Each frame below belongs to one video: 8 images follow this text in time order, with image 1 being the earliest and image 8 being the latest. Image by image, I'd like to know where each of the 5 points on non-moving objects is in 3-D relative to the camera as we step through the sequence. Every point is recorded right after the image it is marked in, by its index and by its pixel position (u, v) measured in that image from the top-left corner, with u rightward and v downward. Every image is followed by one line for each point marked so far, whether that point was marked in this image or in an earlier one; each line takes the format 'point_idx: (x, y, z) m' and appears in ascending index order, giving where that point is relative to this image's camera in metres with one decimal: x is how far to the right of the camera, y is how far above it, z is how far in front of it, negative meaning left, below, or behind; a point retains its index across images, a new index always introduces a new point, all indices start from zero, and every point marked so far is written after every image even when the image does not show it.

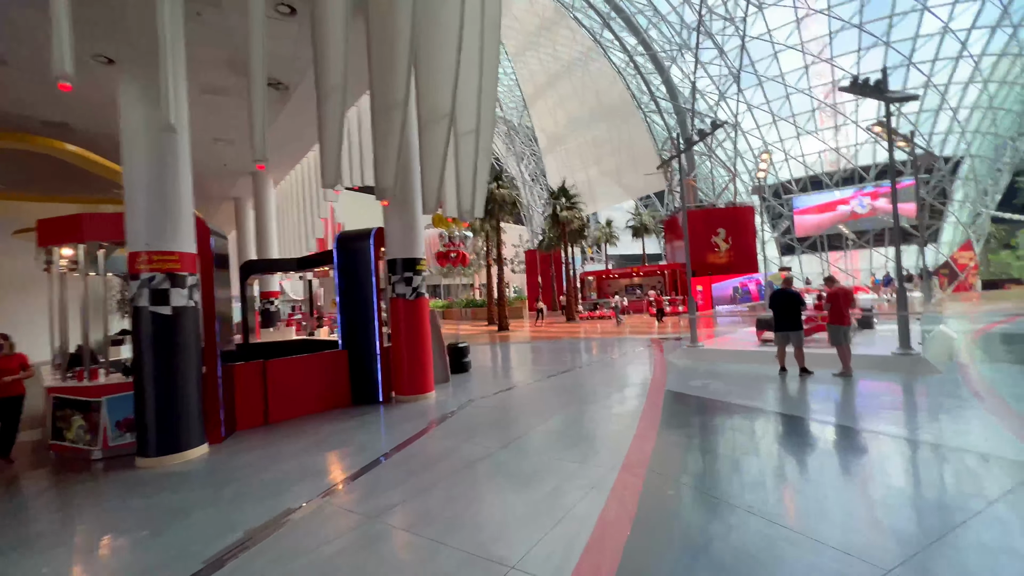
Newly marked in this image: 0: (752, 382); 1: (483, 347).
0: (+4.6, -1.8, +8.5) m
1: (-1.2, -2.5, +18.6) m
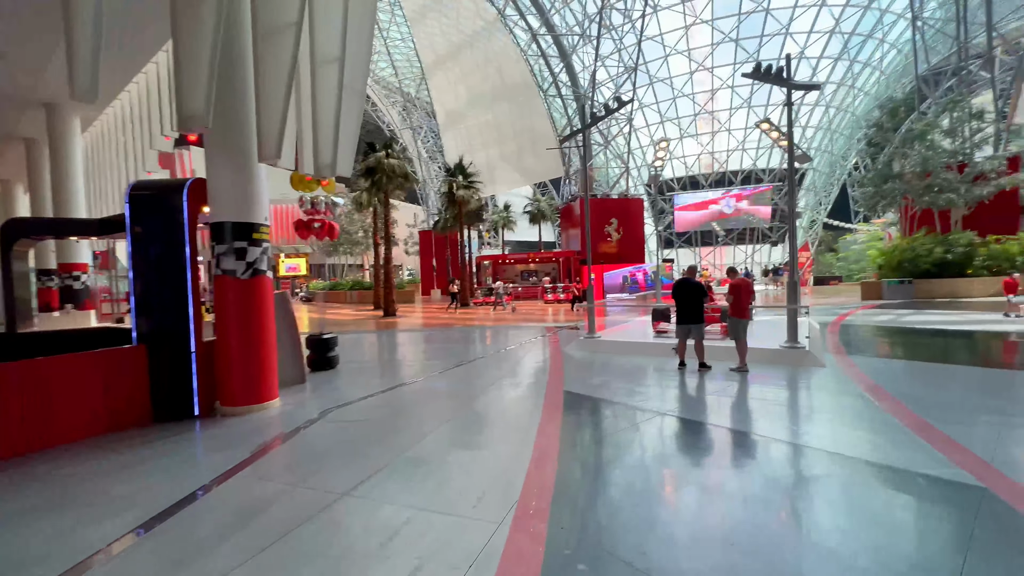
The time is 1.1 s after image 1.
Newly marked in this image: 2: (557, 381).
0: (+2.5, -1.6, +8.0) m
1: (-5.4, -1.8, +16.5) m
2: (+0.9, -1.7, +8.2) m
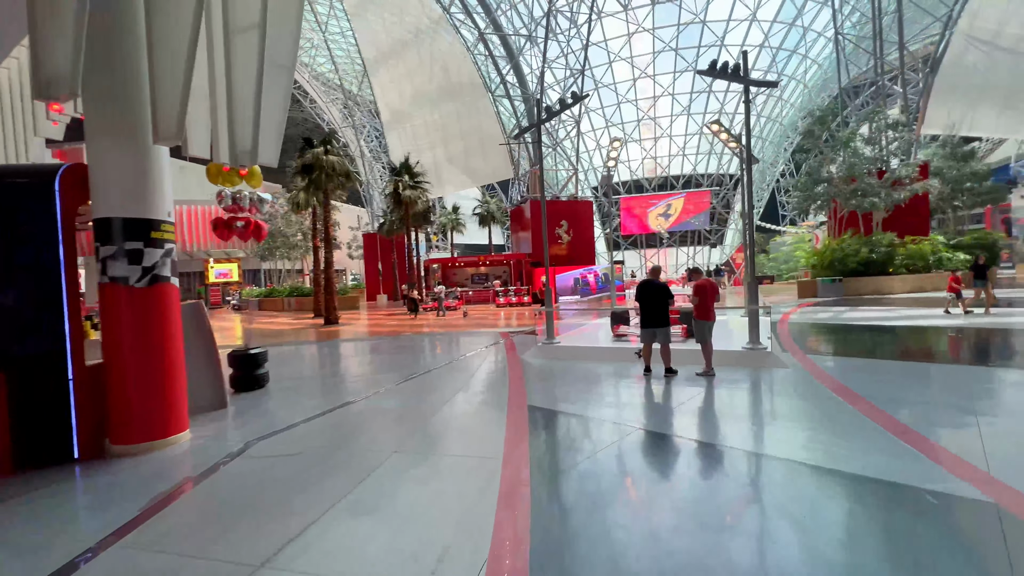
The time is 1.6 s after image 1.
0: (+1.8, -1.6, +7.6) m
1: (-7.1, -2.1, +15.2) m
2: (+0.1, -1.8, +7.6) m
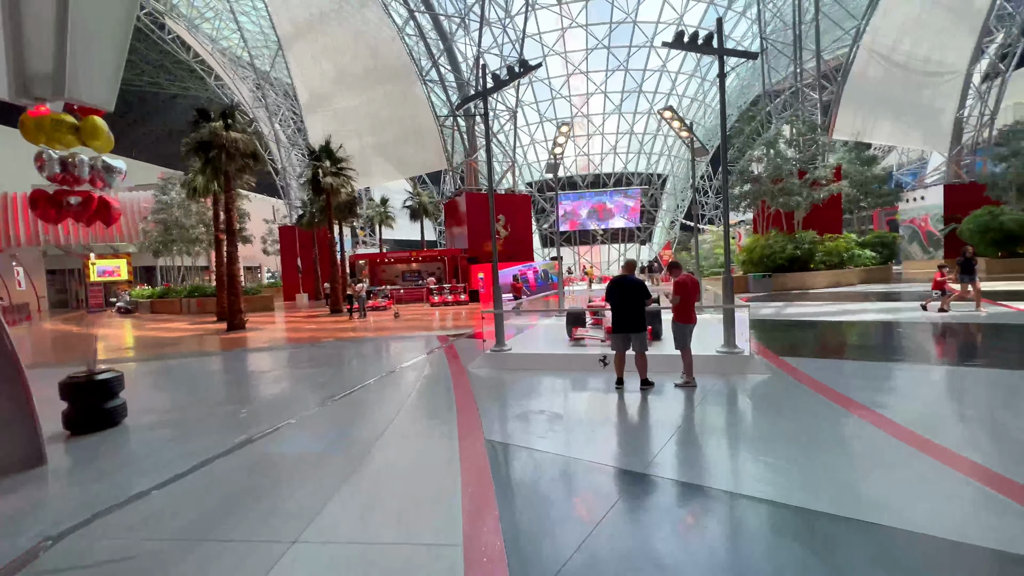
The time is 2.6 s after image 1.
0: (+1.0, -1.6, +6.5) m
1: (-8.9, -2.0, +12.7) m
2: (-0.6, -1.7, +6.2) m
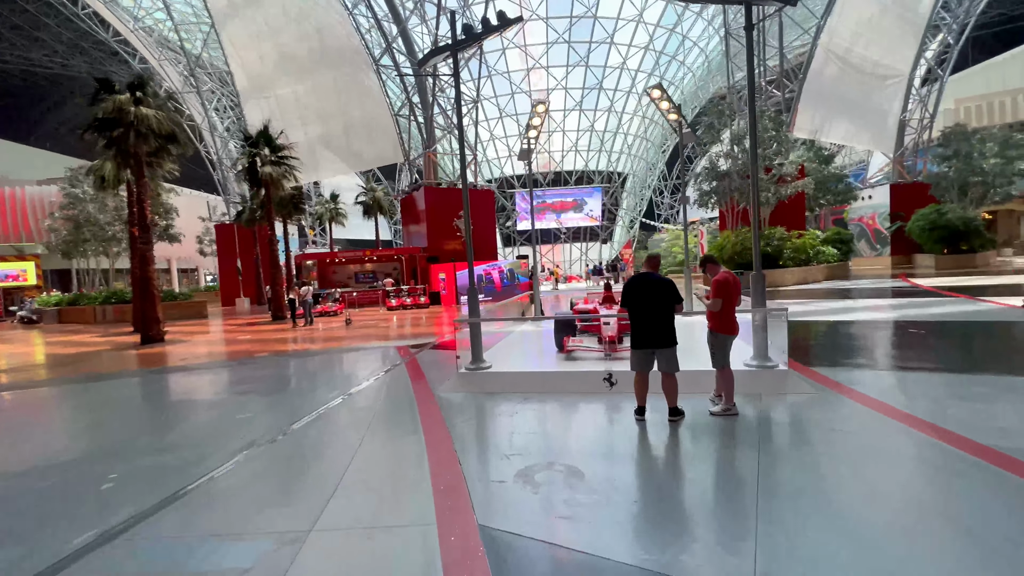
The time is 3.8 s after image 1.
0: (+0.8, -1.6, +5.1) m
1: (-9.6, -2.2, +10.3) m
2: (-0.7, -1.8, +4.7) m
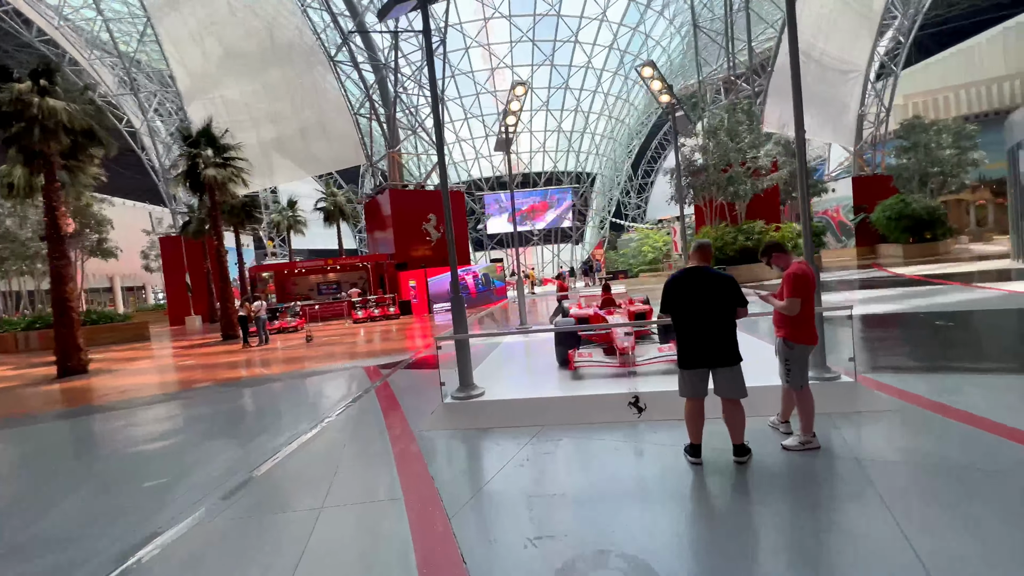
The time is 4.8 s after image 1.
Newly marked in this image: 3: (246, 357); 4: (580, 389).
0: (+0.9, -1.6, +3.9) m
1: (-9.8, -2.7, +8.4) m
2: (-0.6, -1.9, +3.4) m
3: (-8.8, -2.3, +14.8) m
4: (+0.8, -1.2, +5.5) m
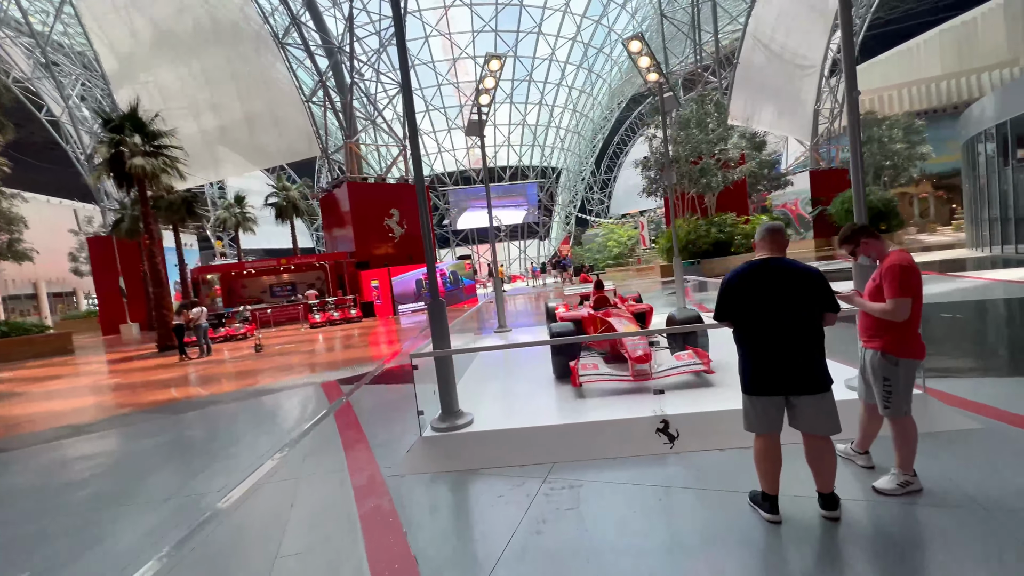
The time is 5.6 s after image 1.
0: (+1.0, -1.6, +3.0) m
1: (-10.0, -2.9, +6.7) m
2: (-0.5, -1.9, +2.4) m
3: (-9.6, -2.4, +13.1) m
4: (+0.7, -1.2, +4.6) m
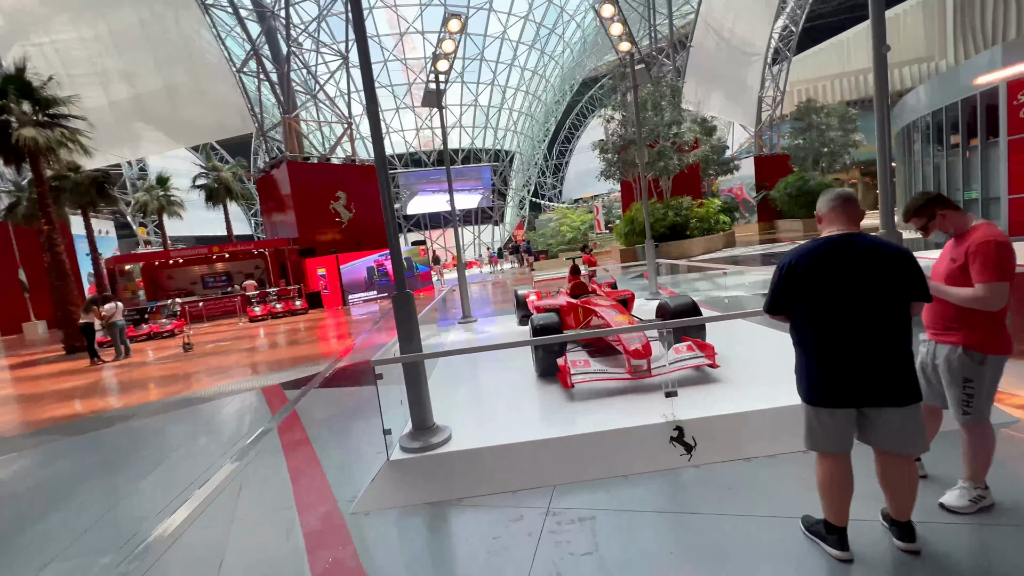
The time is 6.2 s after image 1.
0: (+1.0, -1.6, +2.5) m
1: (-10.3, -2.9, +5.0) m
2: (-0.4, -1.9, +1.7) m
3: (-10.5, -2.2, +11.4) m
4: (+0.6, -1.1, +4.0) m
